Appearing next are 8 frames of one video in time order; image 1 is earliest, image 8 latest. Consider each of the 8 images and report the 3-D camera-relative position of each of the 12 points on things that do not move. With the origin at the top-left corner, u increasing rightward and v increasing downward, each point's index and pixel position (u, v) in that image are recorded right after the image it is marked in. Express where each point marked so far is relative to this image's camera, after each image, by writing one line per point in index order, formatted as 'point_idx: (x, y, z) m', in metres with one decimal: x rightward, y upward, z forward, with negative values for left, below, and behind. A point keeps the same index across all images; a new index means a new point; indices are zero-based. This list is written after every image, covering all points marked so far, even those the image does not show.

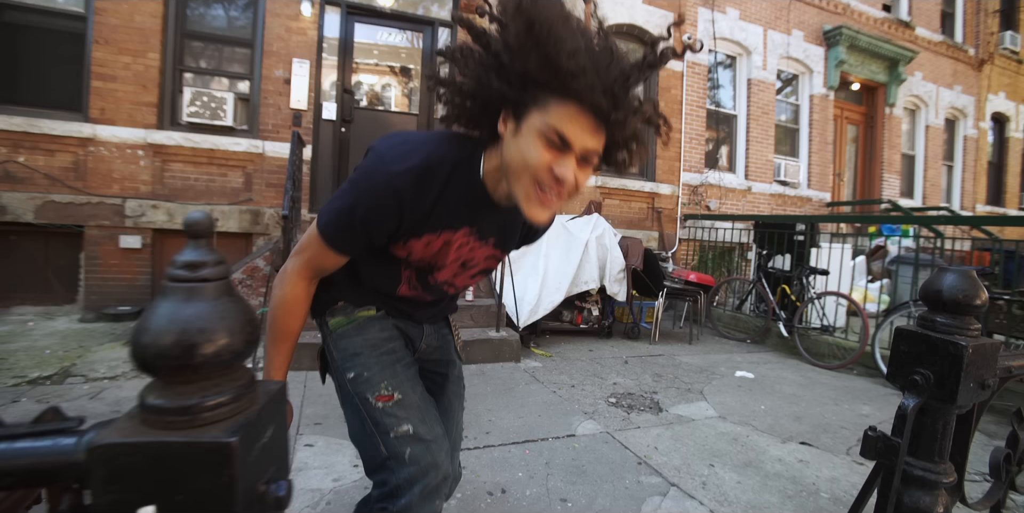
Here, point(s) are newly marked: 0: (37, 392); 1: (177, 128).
0: (-3.2, -0.9, +3.5) m
1: (-3.5, +1.3, +5.3) m
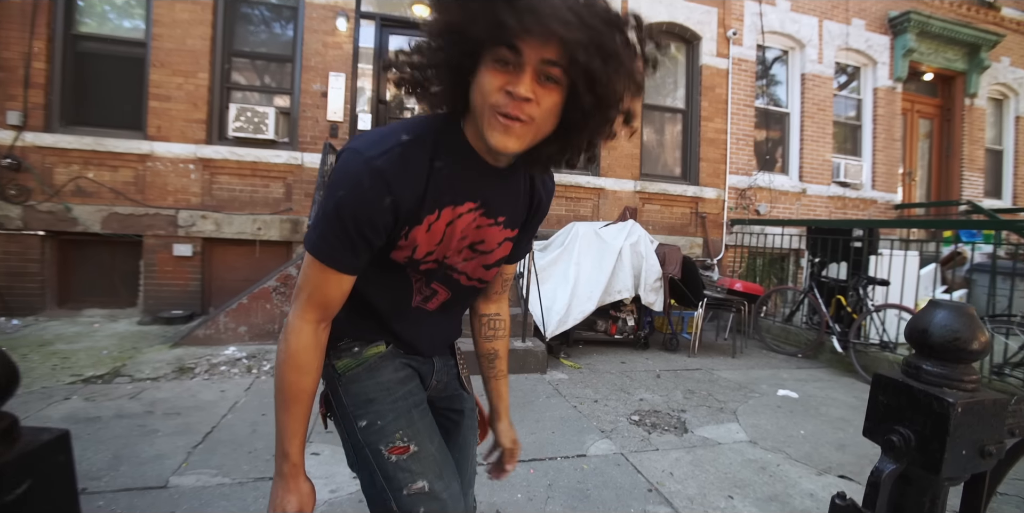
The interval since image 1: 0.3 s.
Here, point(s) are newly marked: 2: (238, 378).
0: (-3.1, -1.0, +3.7) m
1: (-3.2, +1.3, +5.6) m
2: (-2.2, -1.0, +4.1) m
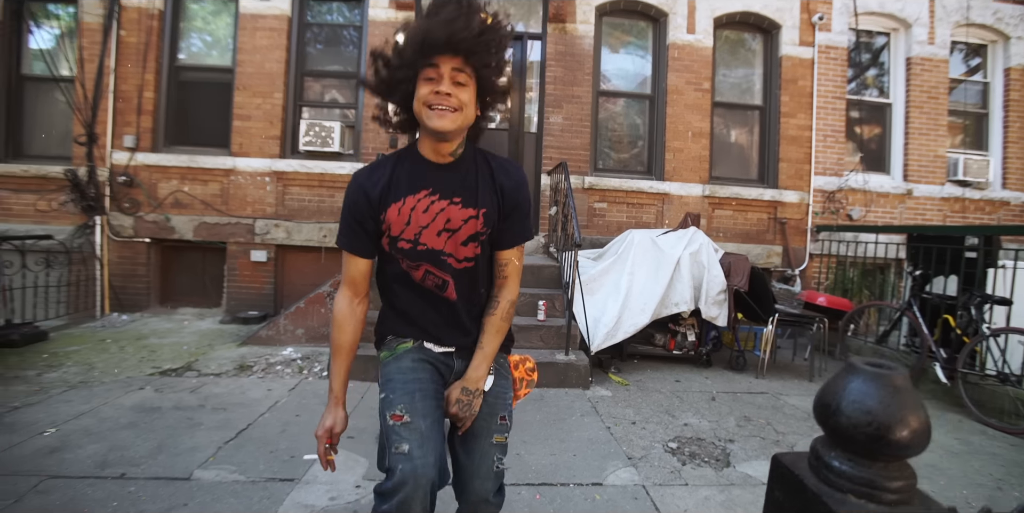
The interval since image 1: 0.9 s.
0: (-2.9, -1.0, +4.2) m
1: (-2.6, +1.2, +6.1) m
2: (-1.9, -1.0, +4.4) m
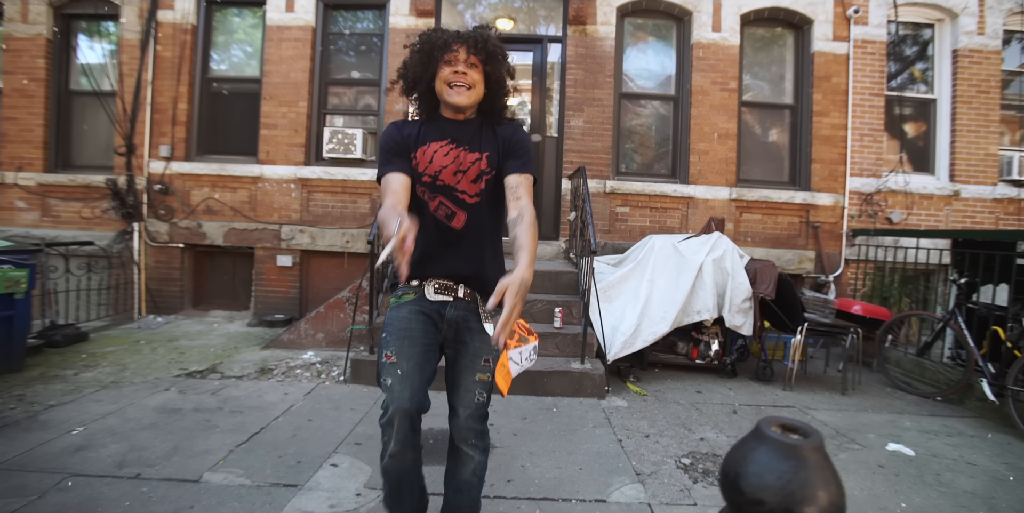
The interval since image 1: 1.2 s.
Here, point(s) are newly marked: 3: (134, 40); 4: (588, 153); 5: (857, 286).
0: (-2.8, -1.1, +4.3) m
1: (-2.3, +1.1, +6.2) m
2: (-1.8, -1.1, +4.5) m
3: (-4.4, +2.5, +6.0) m
4: (+0.9, +1.2, +6.1) m
5: (+4.2, -0.4, +6.2) m
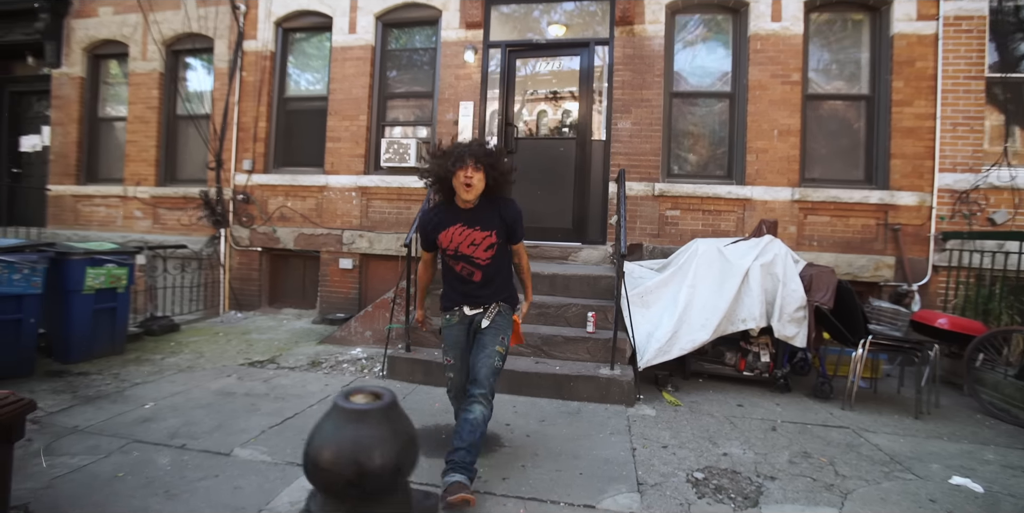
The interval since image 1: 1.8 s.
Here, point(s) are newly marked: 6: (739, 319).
0: (-2.5, -1.1, +4.8) m
1: (-1.7, +1.1, +6.6) m
2: (-1.5, -1.1, +4.8) m
3: (-3.8, +2.5, +6.8) m
4: (+1.5, +1.2, +6.0) m
5: (+4.6, -0.4, +5.5) m
6: (+2.0, -0.6, +4.6) m
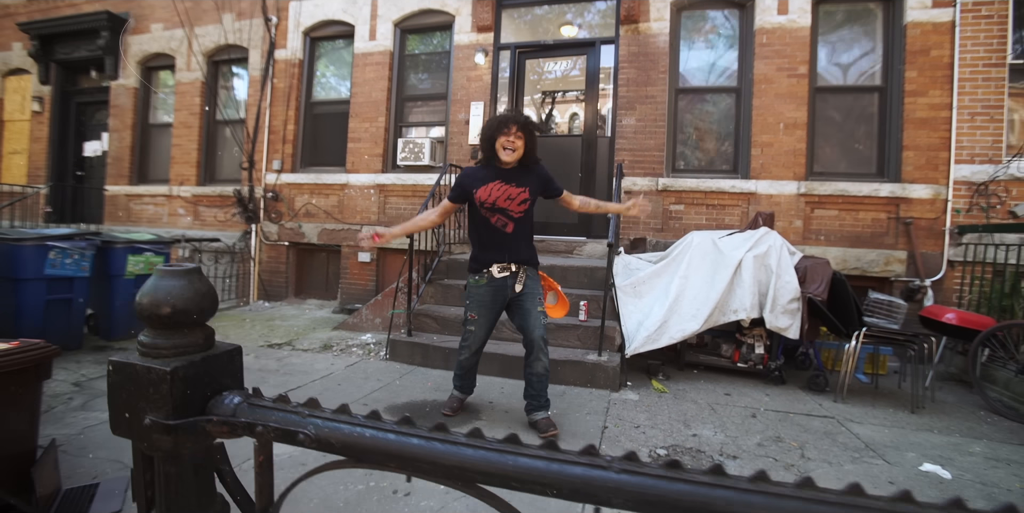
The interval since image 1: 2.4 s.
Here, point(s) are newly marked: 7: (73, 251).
0: (-2.6, -1.0, +5.2) m
1: (-1.6, +1.2, +7.0) m
2: (-1.6, -1.0, +5.1) m
3: (-3.6, +2.6, +7.4) m
4: (+1.5, +1.2, +6.1) m
5: (+4.6, -0.4, +5.2) m
6: (+2.0, -0.5, +4.6) m
7: (-4.2, +0.1, +4.9) m
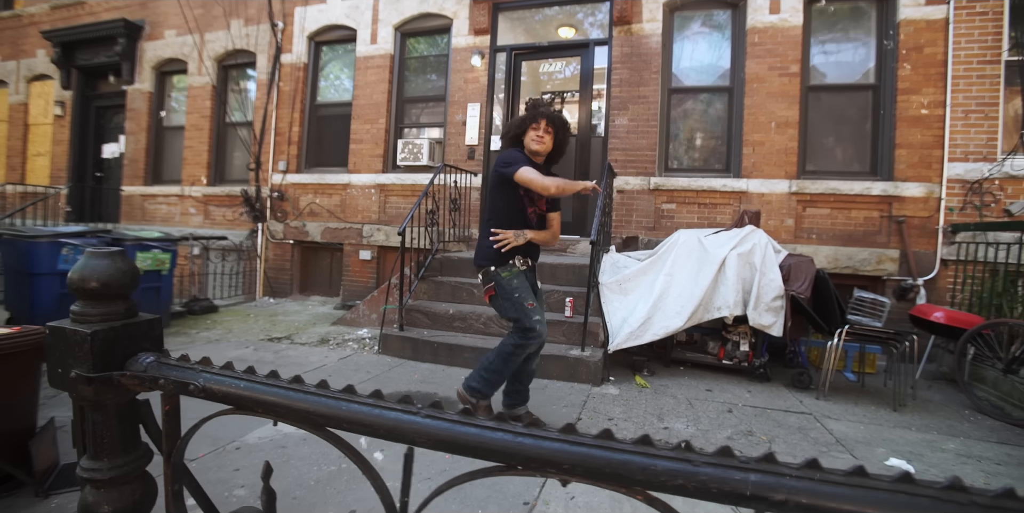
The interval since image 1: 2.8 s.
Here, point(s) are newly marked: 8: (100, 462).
0: (-2.7, -0.9, +5.4) m
1: (-1.6, +1.2, +7.1) m
2: (-1.7, -1.0, +5.3) m
3: (-3.7, +2.6, +7.6) m
4: (+1.4, +1.3, +6.1) m
5: (+4.5, -0.4, +5.2) m
6: (+1.9, -0.5, +4.7) m
7: (-4.3, +0.1, +5.1) m
8: (-0.9, -0.5, +1.2) m
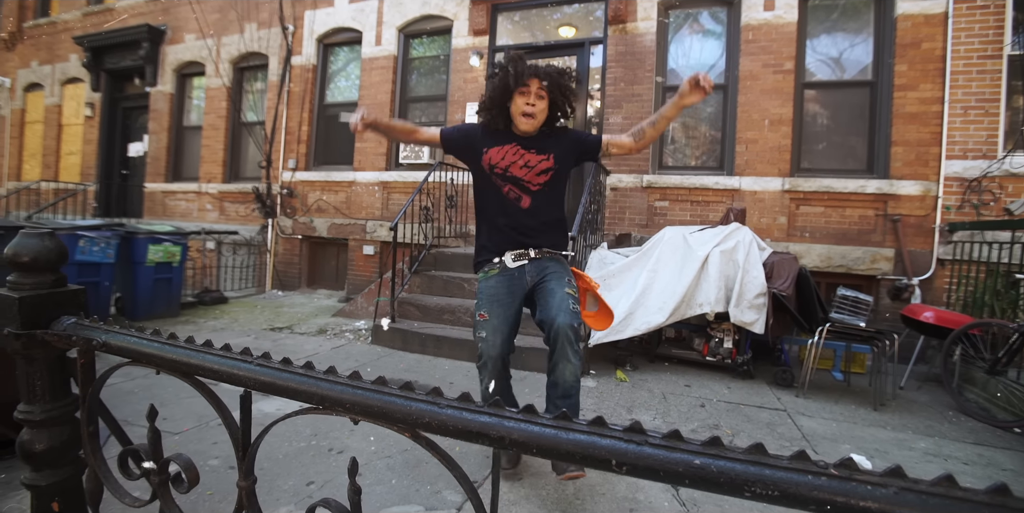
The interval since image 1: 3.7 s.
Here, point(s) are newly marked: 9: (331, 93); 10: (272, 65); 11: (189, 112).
0: (-2.8, -0.9, +5.7) m
1: (-1.6, +1.3, +7.3) m
2: (-1.8, -0.9, +5.5) m
3: (-3.6, +2.7, +7.9) m
4: (+1.4, +1.3, +6.2) m
5: (+4.4, -0.4, +5.1) m
6: (+1.7, -0.4, +4.7) m
7: (-4.4, +0.2, +5.5) m
8: (-1.3, -0.4, +1.3) m
9: (-2.8, +2.5, +7.9) m
10: (-3.7, +3.0, +7.9) m
11: (-5.5, +2.5, +8.8) m
